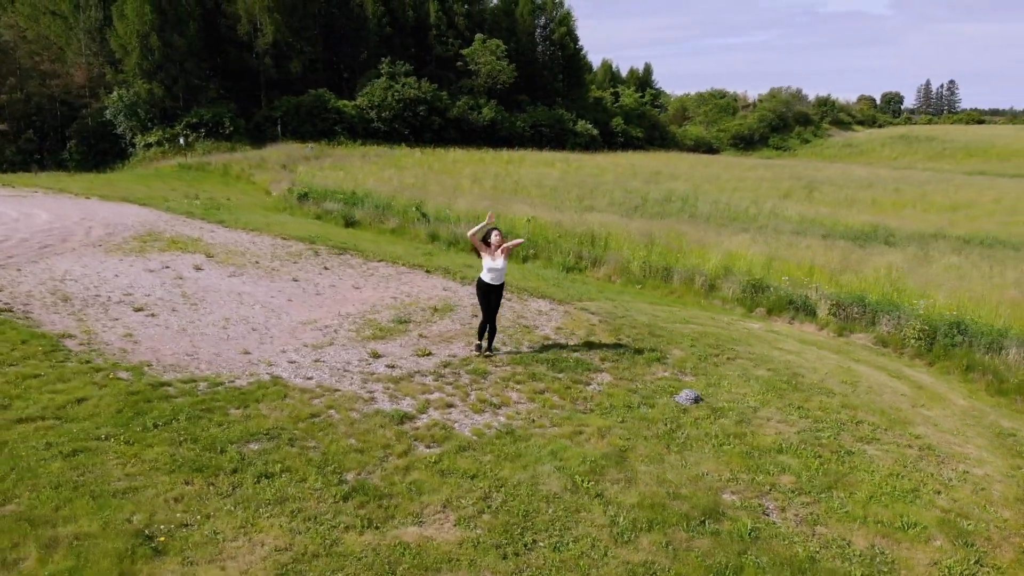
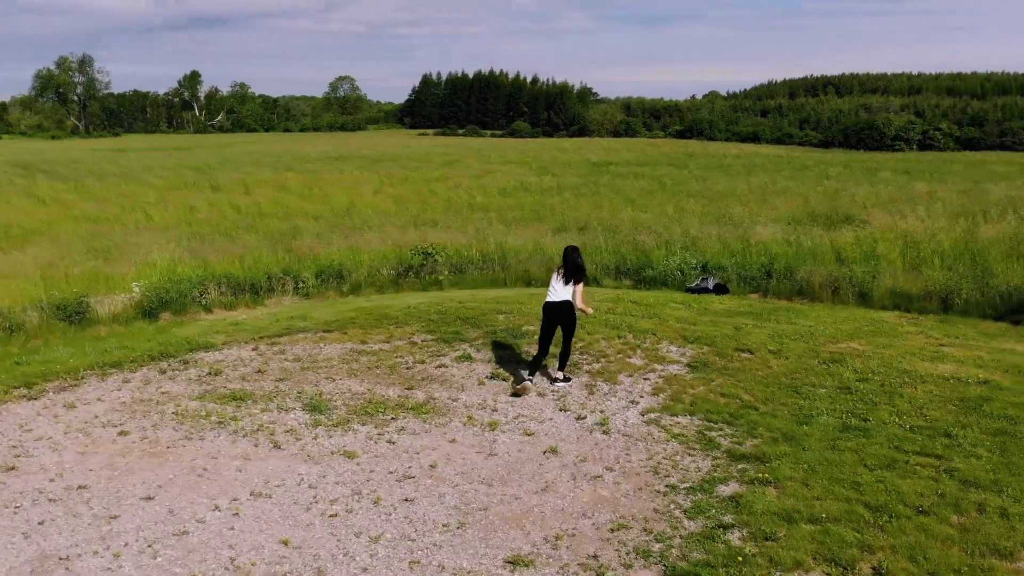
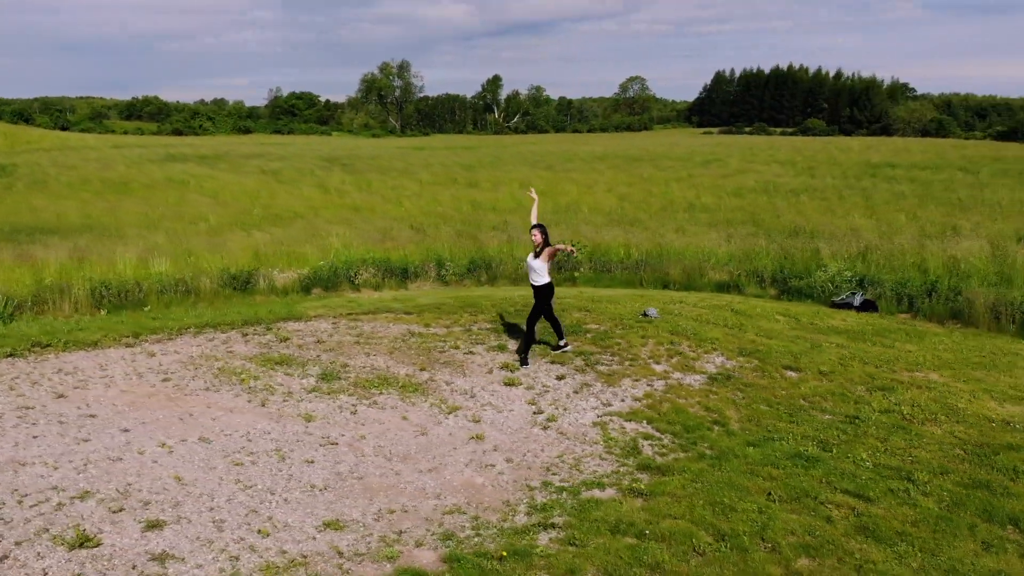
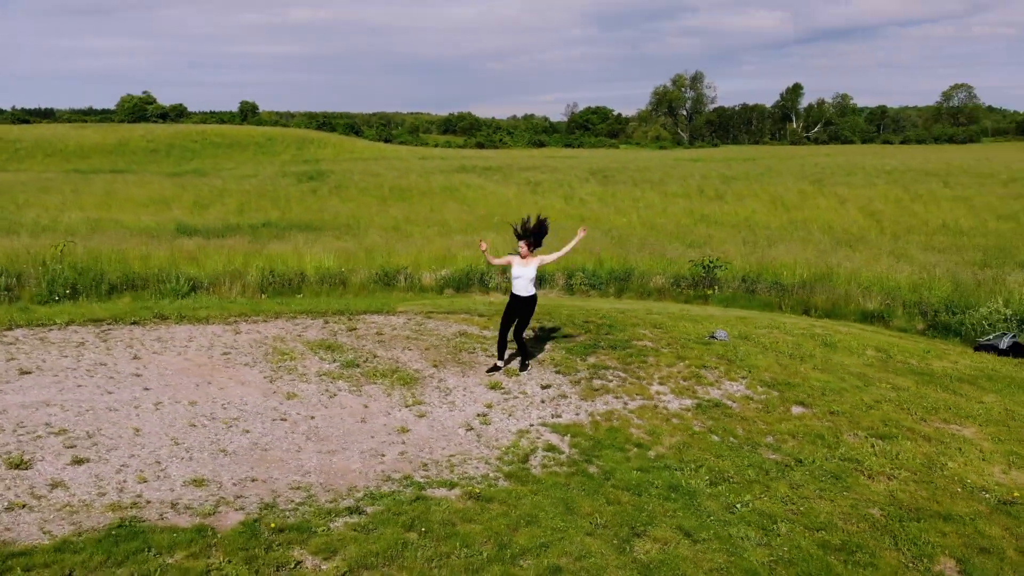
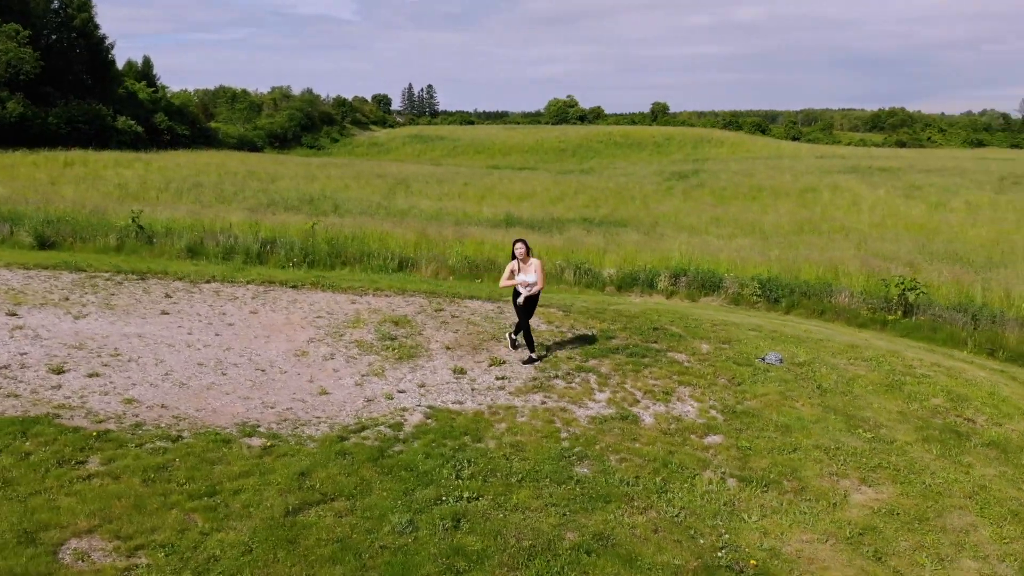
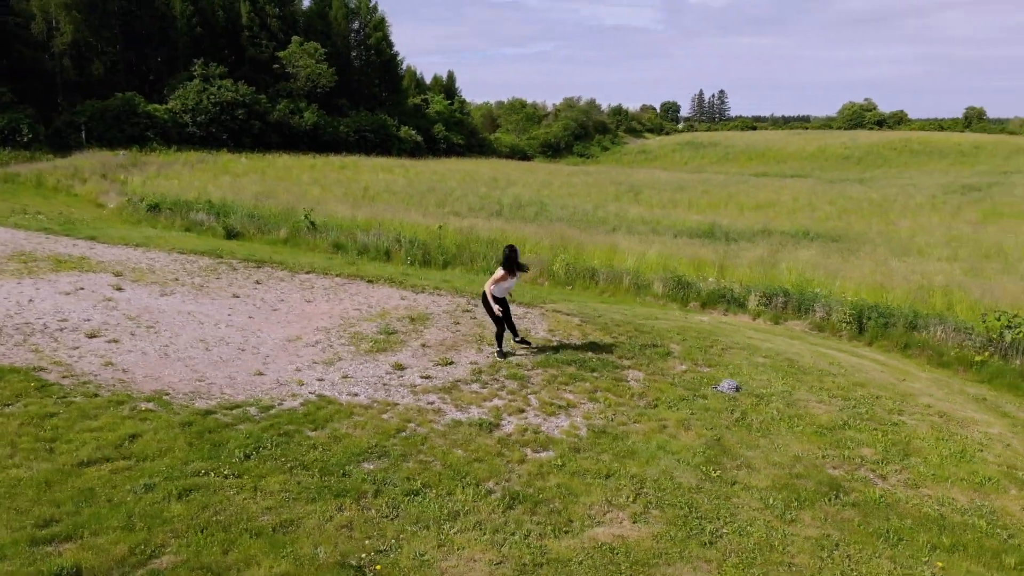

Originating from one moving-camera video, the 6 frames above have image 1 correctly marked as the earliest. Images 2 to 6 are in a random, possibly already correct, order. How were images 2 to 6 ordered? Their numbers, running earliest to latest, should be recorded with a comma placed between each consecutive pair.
6, 5, 4, 3, 2
